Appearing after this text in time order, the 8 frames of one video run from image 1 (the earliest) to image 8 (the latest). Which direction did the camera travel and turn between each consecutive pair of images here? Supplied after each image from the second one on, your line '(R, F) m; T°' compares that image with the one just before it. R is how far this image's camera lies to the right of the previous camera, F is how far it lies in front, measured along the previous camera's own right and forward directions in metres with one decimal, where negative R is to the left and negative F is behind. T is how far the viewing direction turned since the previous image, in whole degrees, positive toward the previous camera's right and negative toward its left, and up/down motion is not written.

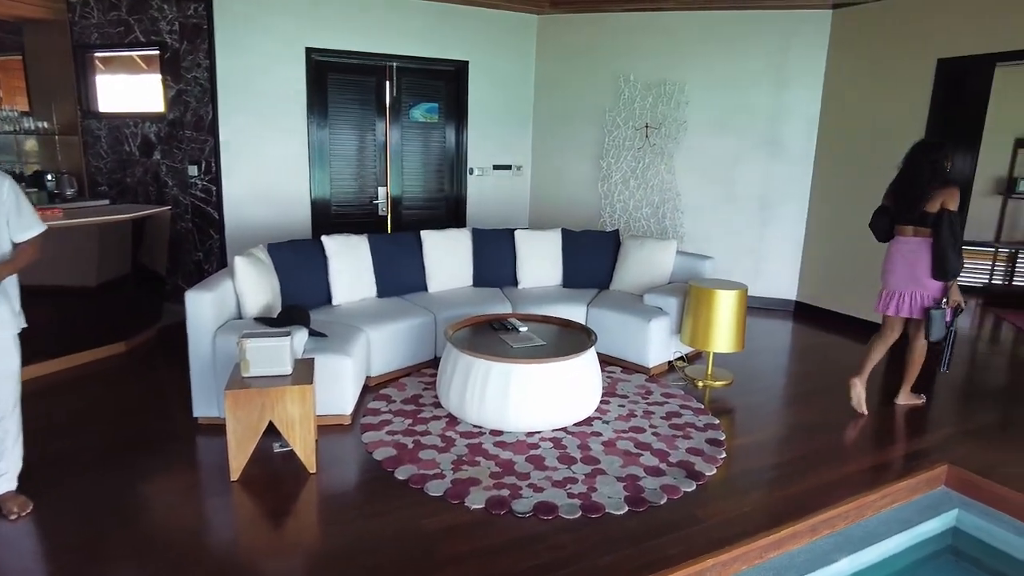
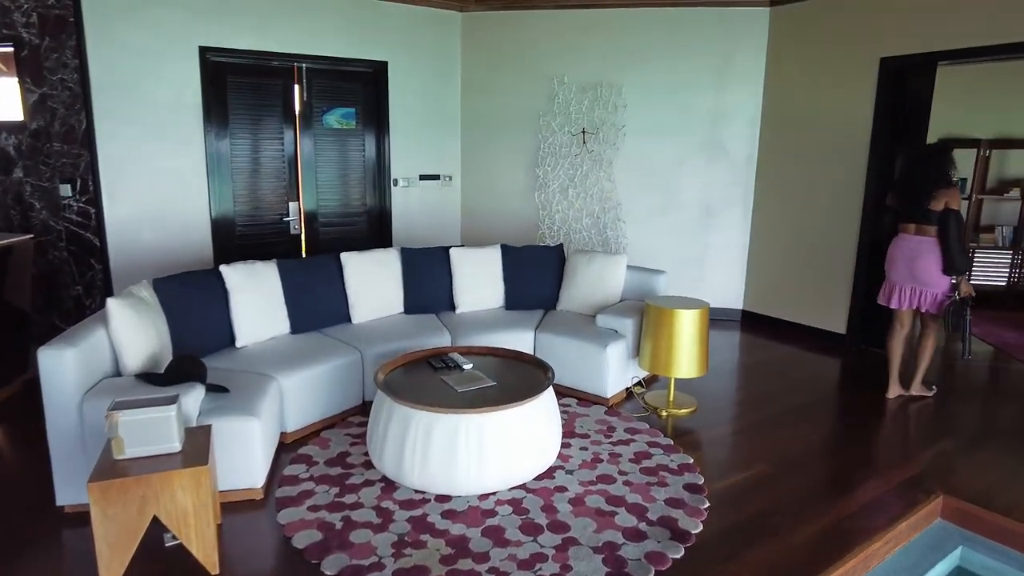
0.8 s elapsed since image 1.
(-0.1, +0.5) m; +7°
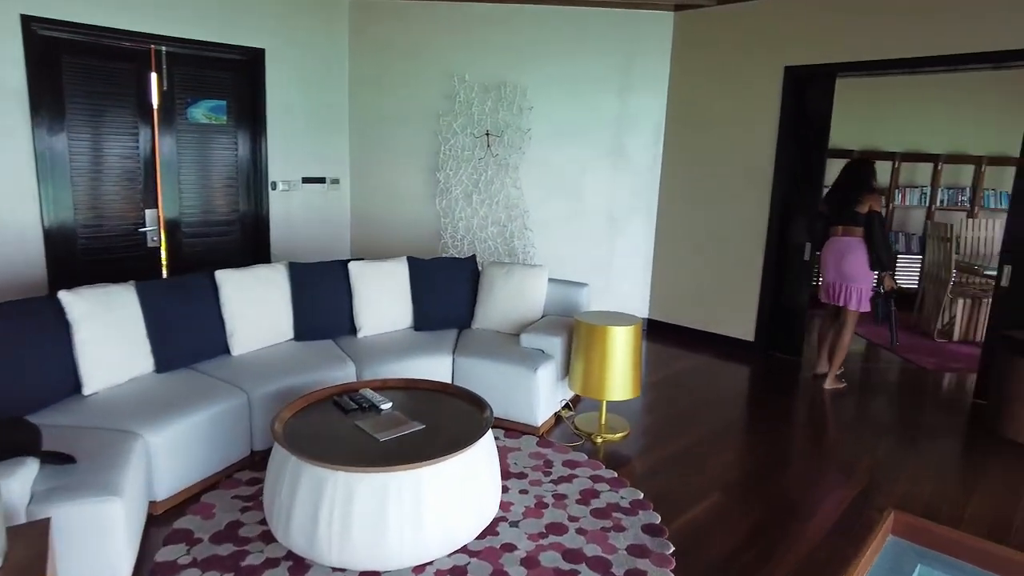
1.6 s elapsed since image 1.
(-0.2, +0.4) m; +11°
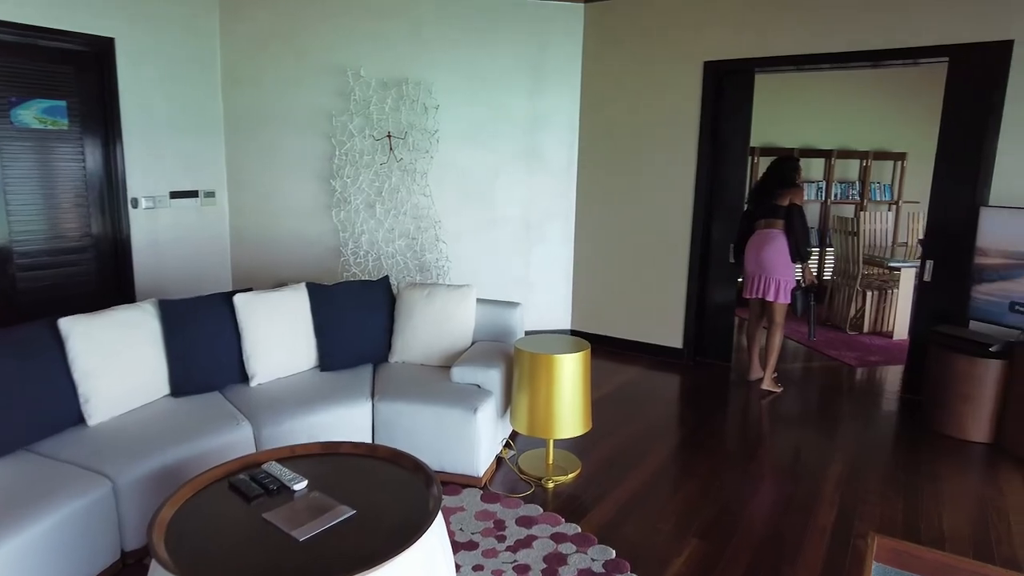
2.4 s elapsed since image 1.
(-0.2, +0.5) m; +9°
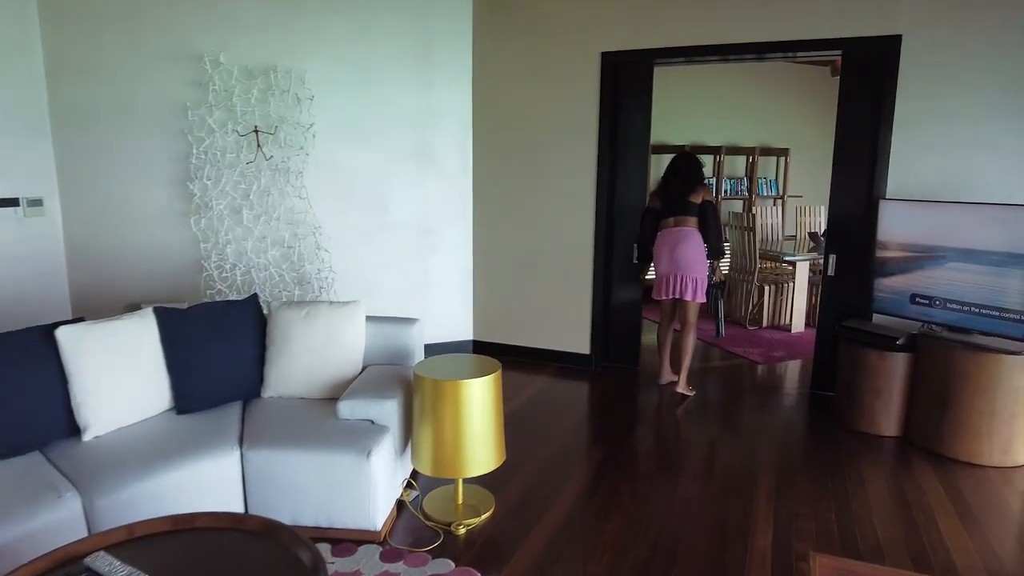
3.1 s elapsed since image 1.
(0.0, +0.4) m; +9°
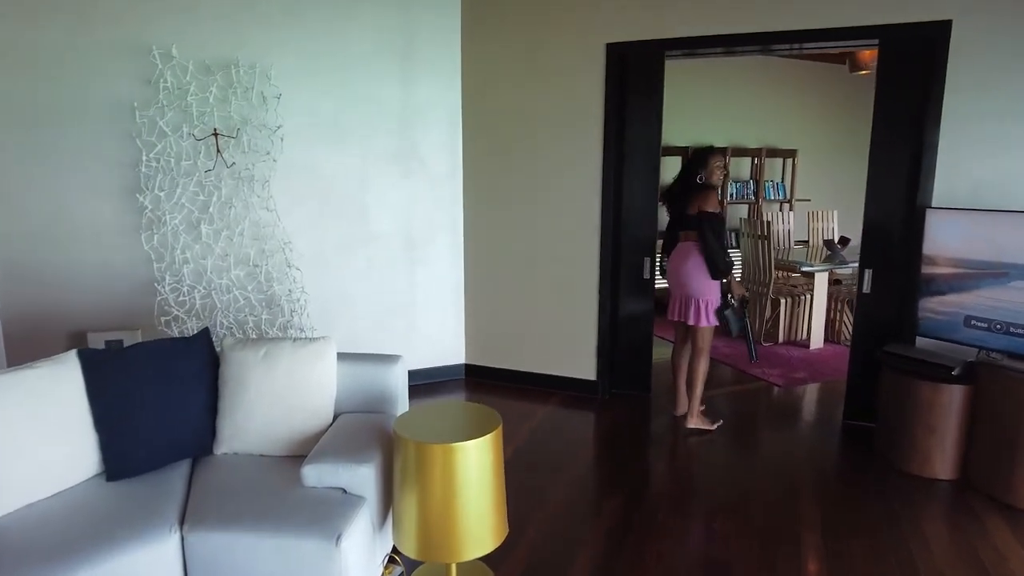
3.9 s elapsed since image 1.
(0.0, +0.5) m; +1°
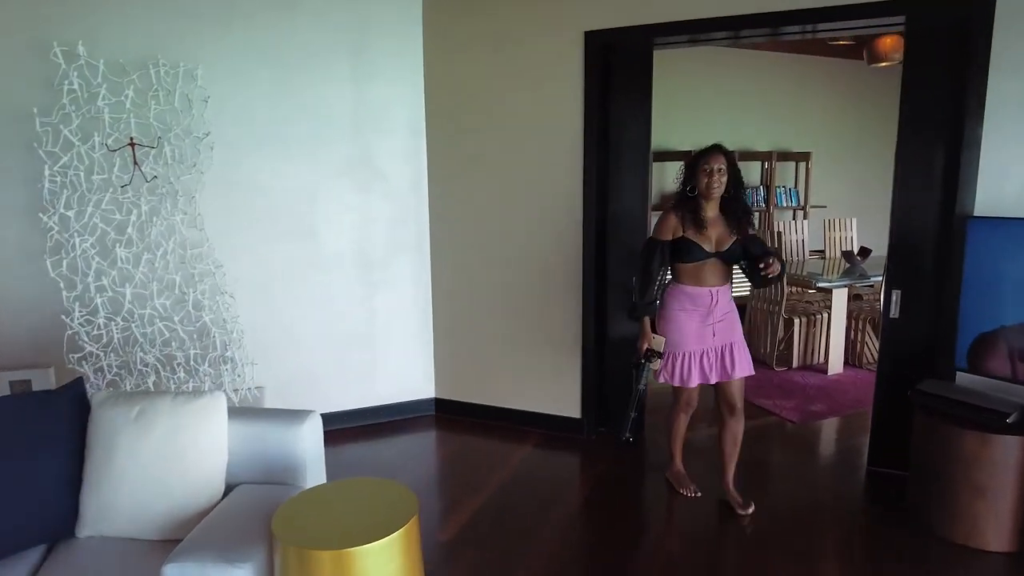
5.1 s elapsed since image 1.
(+0.2, +0.5) m; -1°
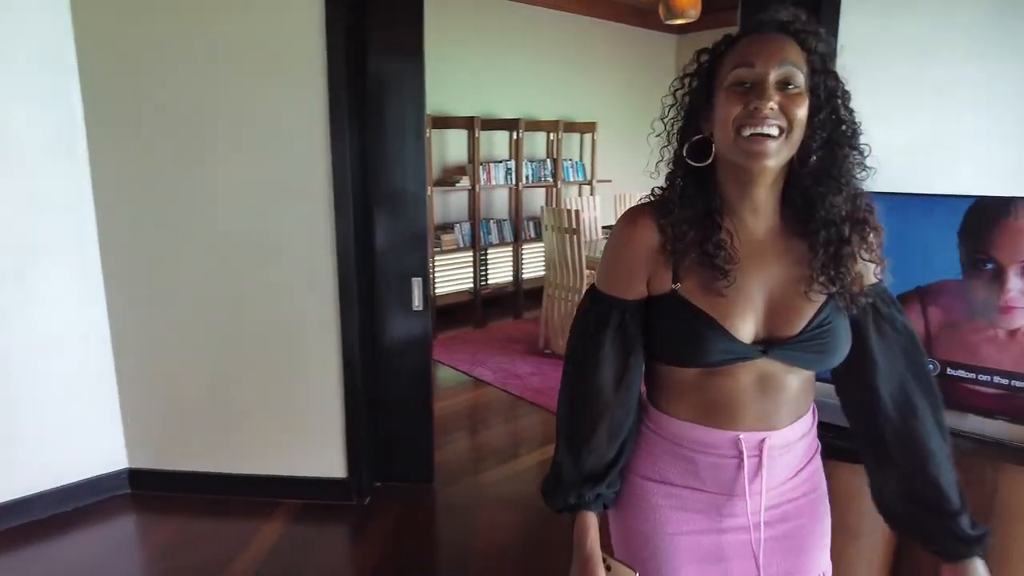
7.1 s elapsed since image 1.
(+0.2, +1.0) m; +19°
